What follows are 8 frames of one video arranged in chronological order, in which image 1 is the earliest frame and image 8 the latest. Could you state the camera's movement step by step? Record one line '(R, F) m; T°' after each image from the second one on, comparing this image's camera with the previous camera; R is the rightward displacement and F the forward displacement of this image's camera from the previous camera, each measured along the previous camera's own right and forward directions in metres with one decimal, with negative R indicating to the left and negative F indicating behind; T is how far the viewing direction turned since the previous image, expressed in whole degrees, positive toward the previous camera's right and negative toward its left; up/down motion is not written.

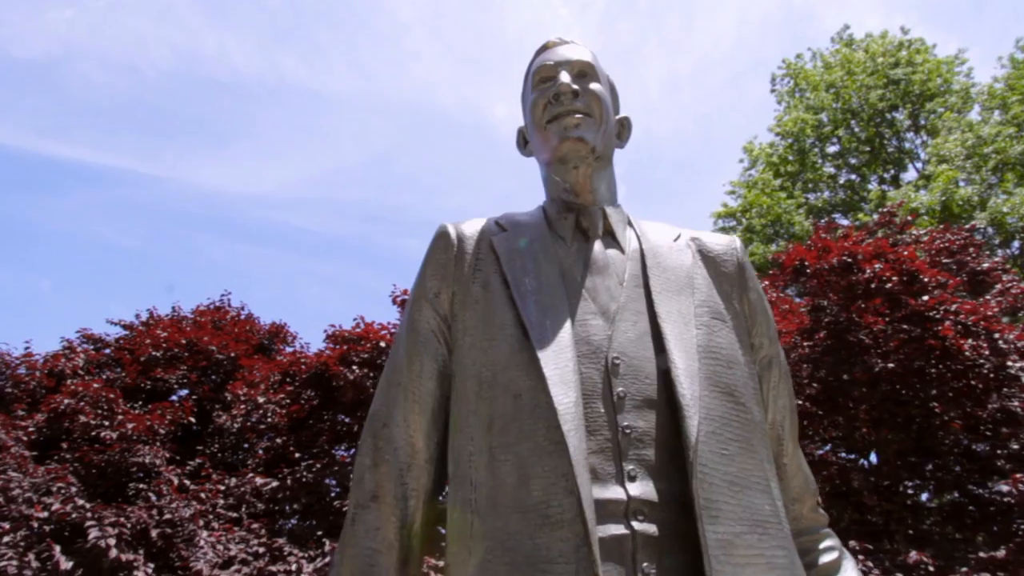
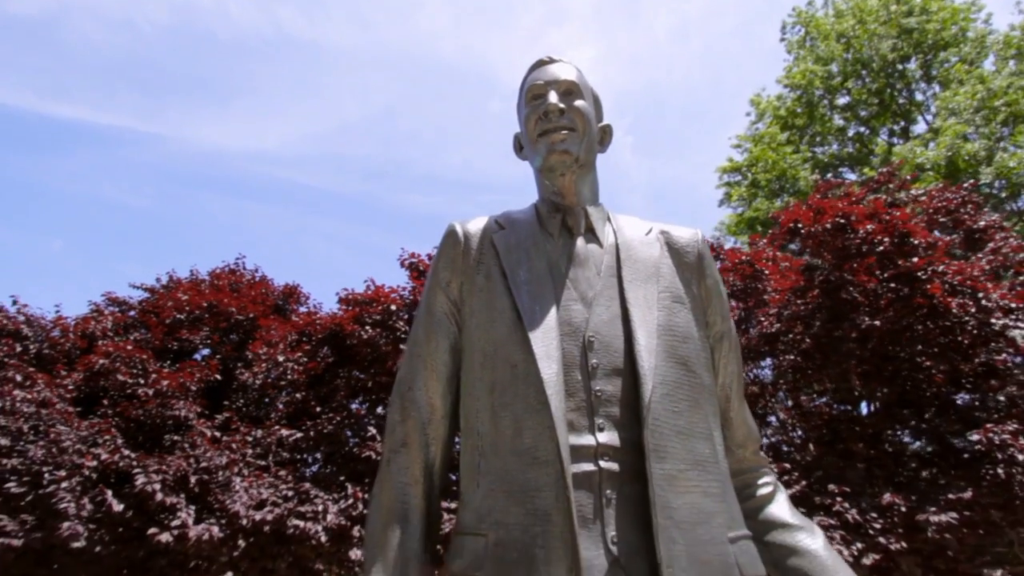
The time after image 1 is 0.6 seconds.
(0.0, -0.3) m; -1°
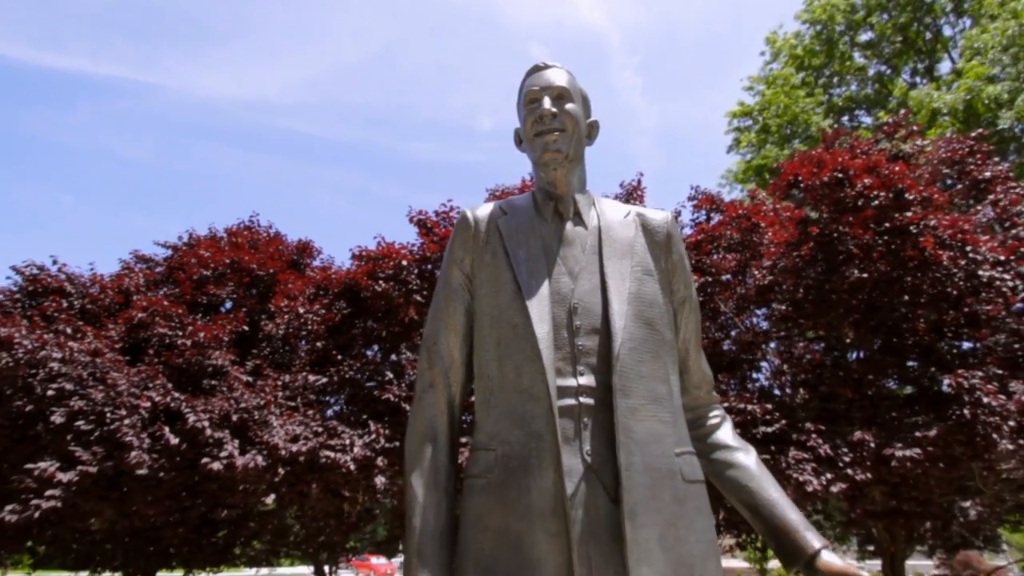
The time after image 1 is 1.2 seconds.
(0.0, -0.4) m; -1°
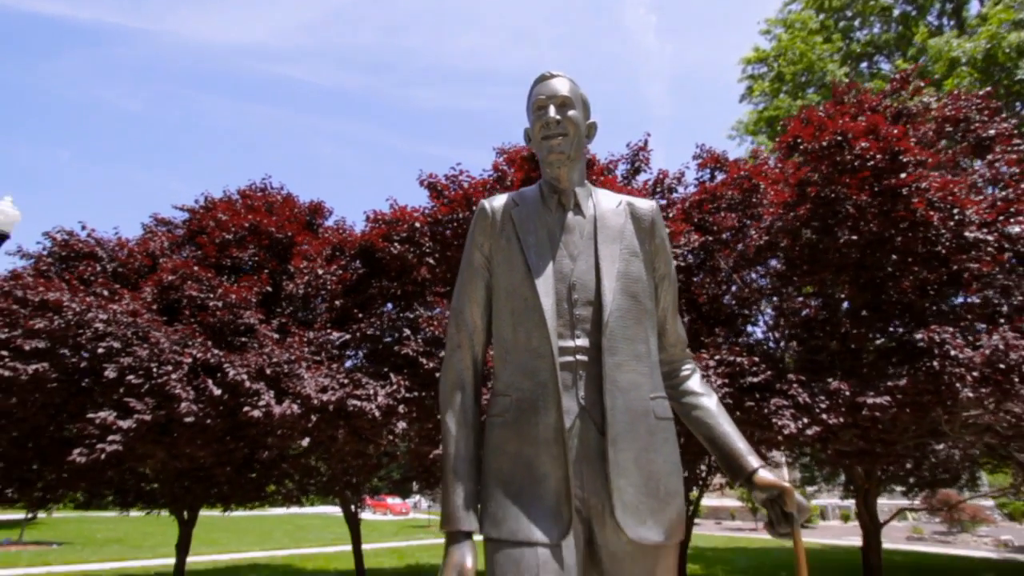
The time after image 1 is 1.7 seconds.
(0.0, -0.5) m; -1°
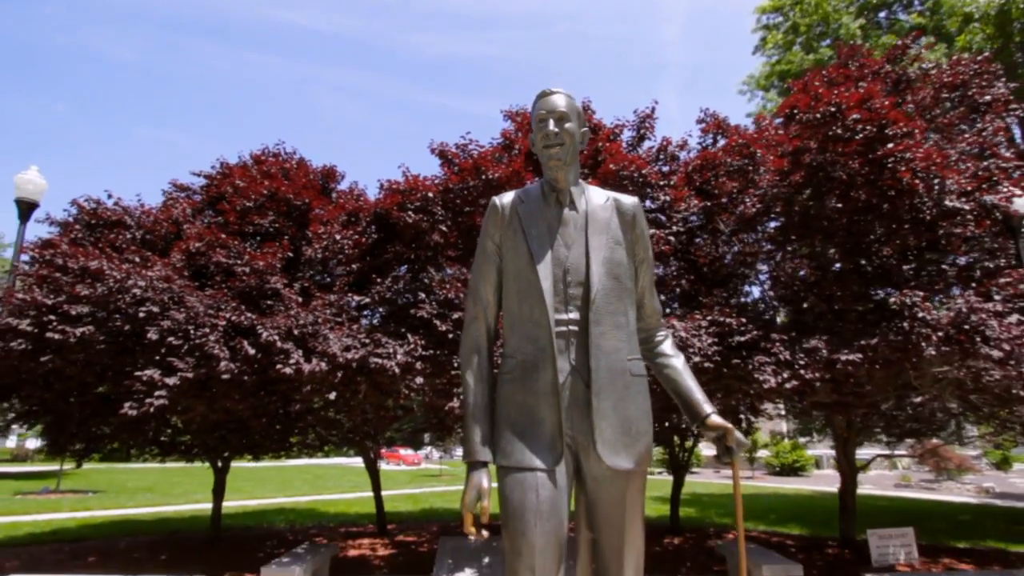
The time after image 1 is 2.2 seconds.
(0.0, -0.6) m; -1°
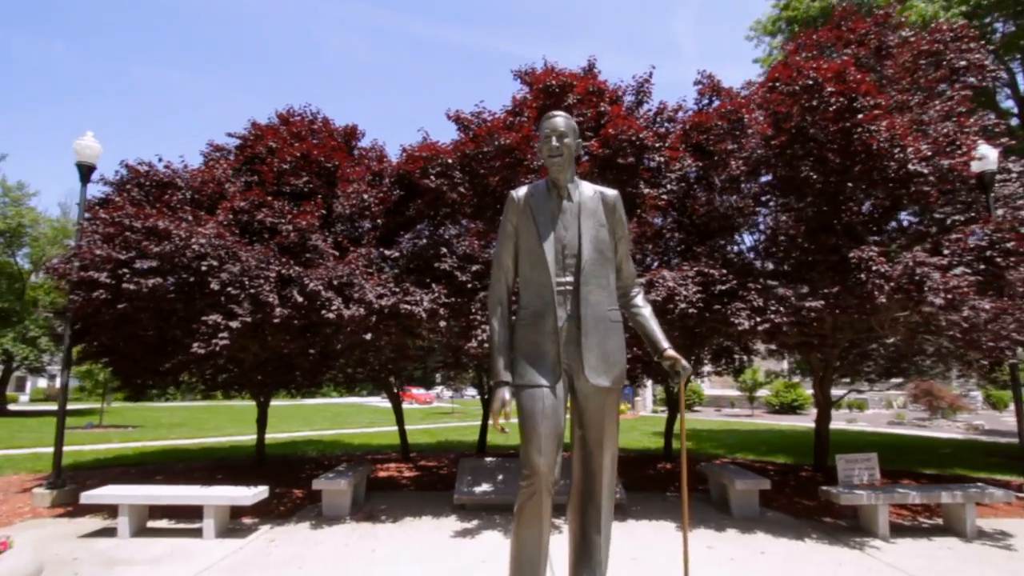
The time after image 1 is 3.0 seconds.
(0.0, -1.2) m; -1°
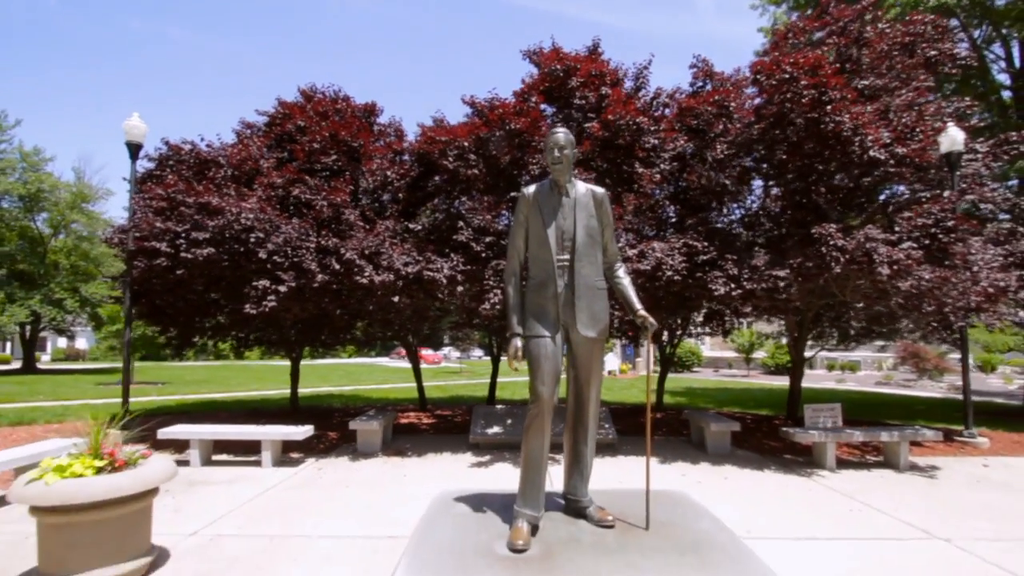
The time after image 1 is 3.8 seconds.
(-0.1, -1.4) m; -1°
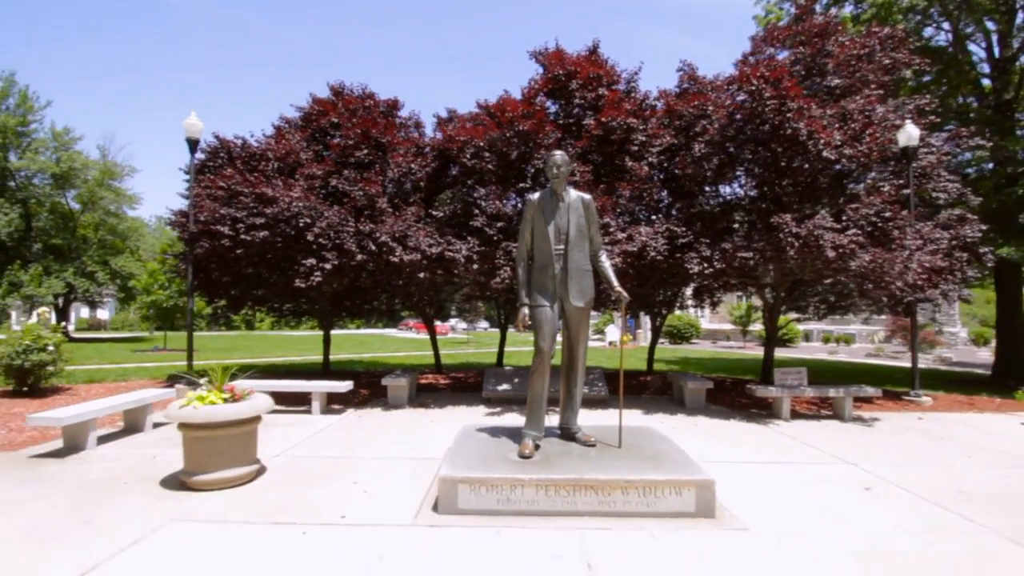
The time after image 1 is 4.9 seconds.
(0.0, -2.0) m; -1°
